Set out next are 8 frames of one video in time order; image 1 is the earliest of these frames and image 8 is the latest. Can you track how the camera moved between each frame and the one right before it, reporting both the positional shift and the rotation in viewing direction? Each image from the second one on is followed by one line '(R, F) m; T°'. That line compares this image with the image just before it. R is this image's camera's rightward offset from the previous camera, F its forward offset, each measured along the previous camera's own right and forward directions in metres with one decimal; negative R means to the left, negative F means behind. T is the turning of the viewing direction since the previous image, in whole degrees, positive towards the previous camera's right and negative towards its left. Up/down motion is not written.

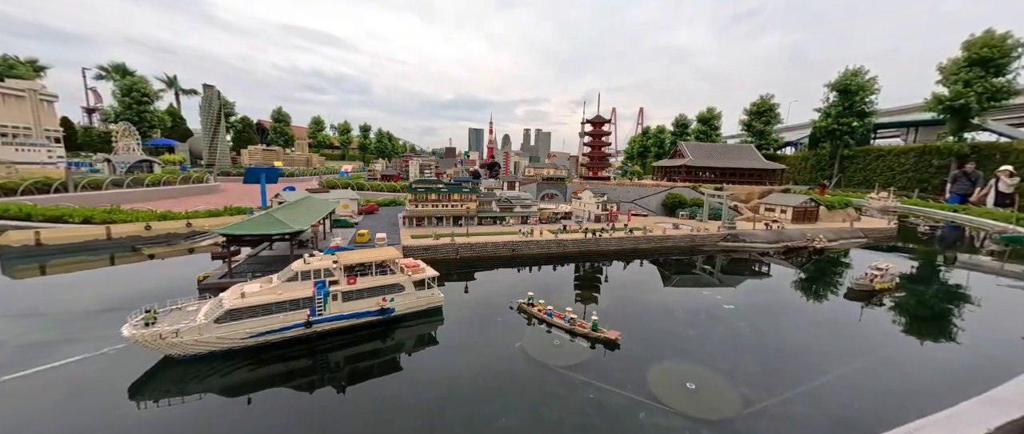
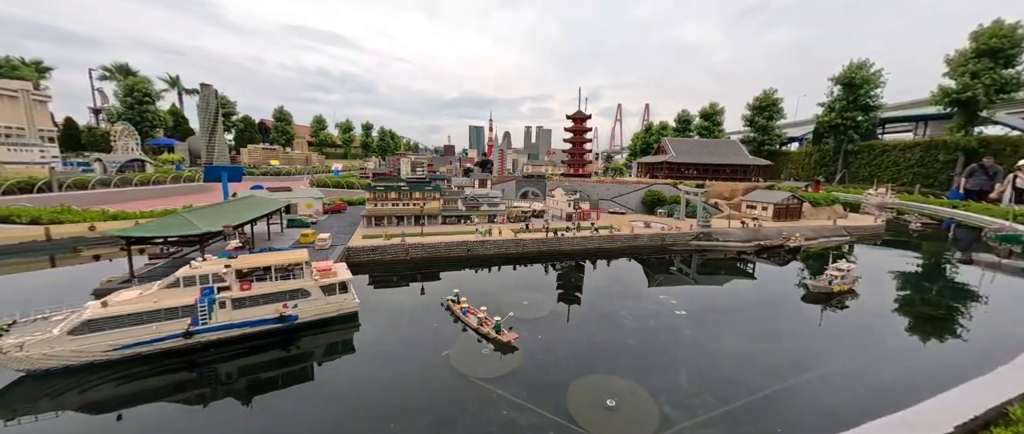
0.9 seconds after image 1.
(+3.6, +1.1) m; -1°
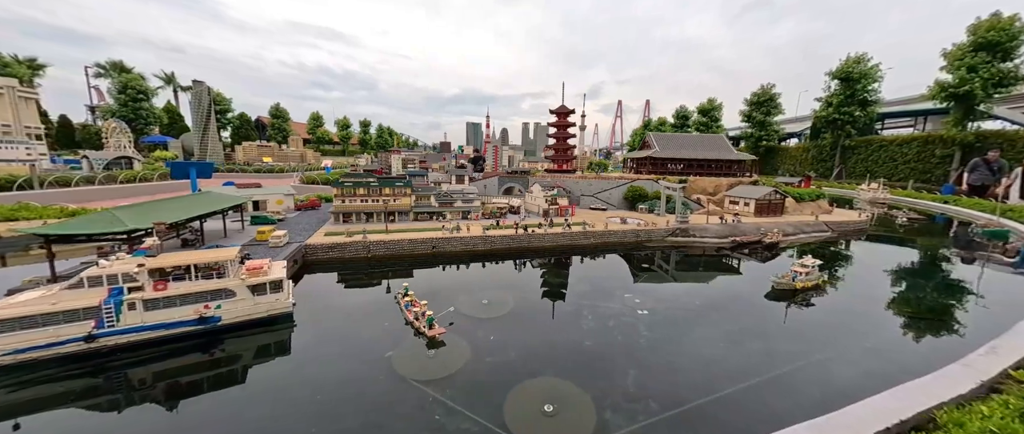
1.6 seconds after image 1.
(+2.4, +0.7) m; 0°
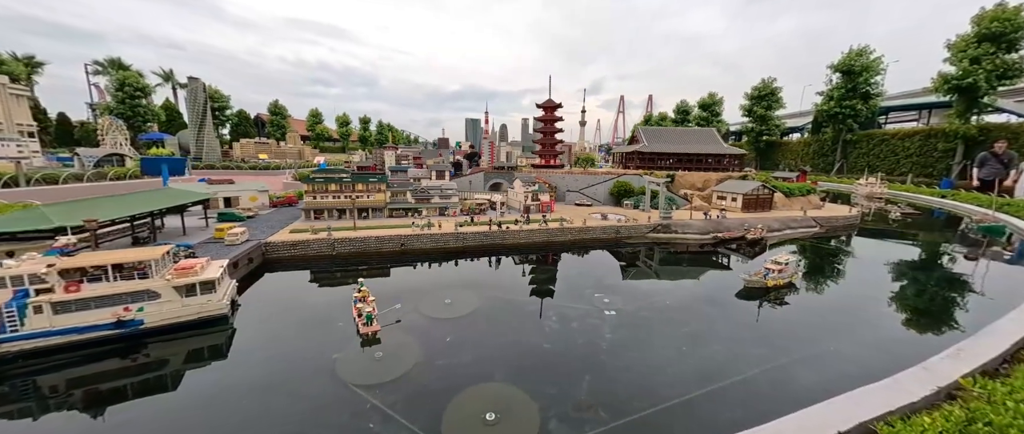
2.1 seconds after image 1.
(+2.1, +0.9) m; 0°
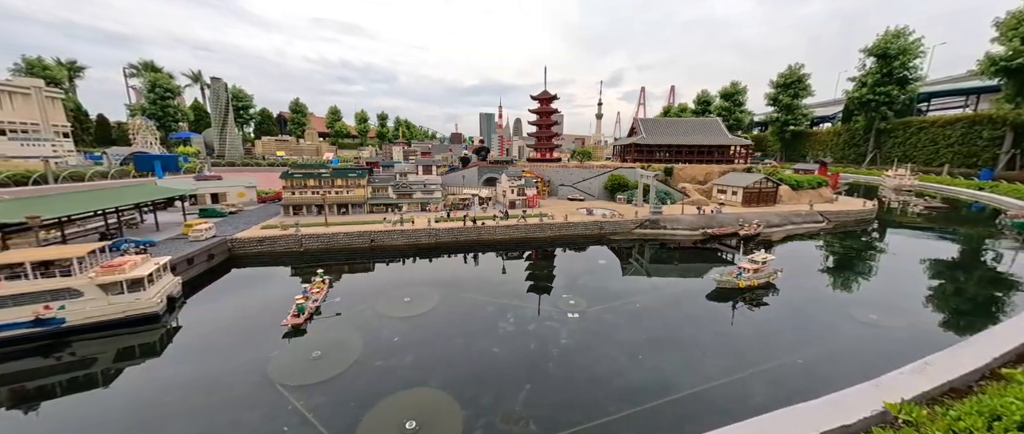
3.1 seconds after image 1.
(+3.1, +1.0) m; -3°
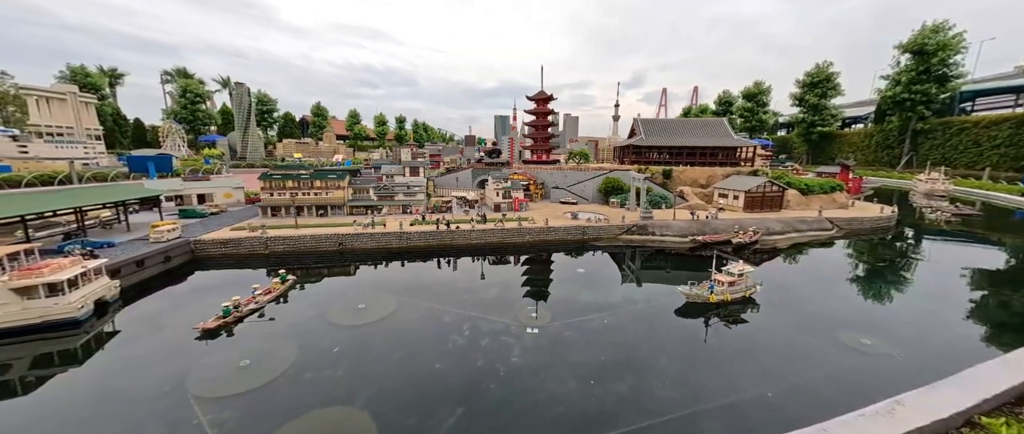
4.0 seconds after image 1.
(+3.0, +1.3) m; -3°
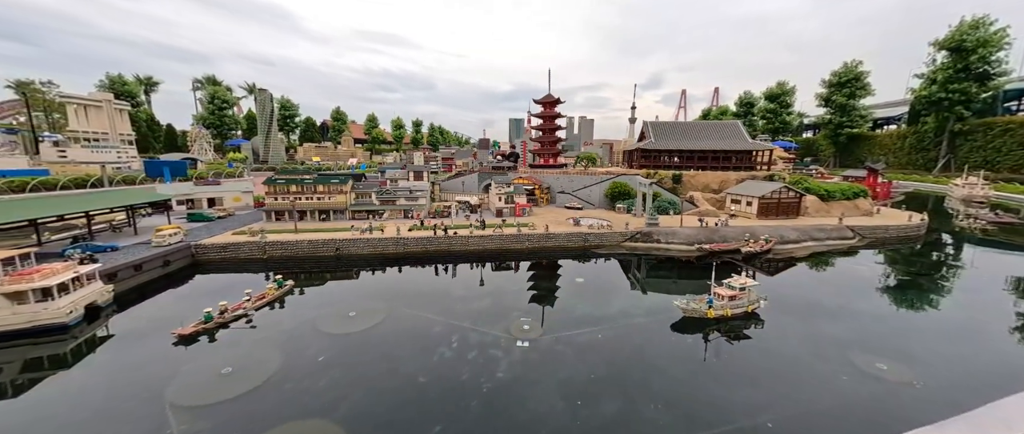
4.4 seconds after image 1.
(+1.2, +0.6) m; -3°
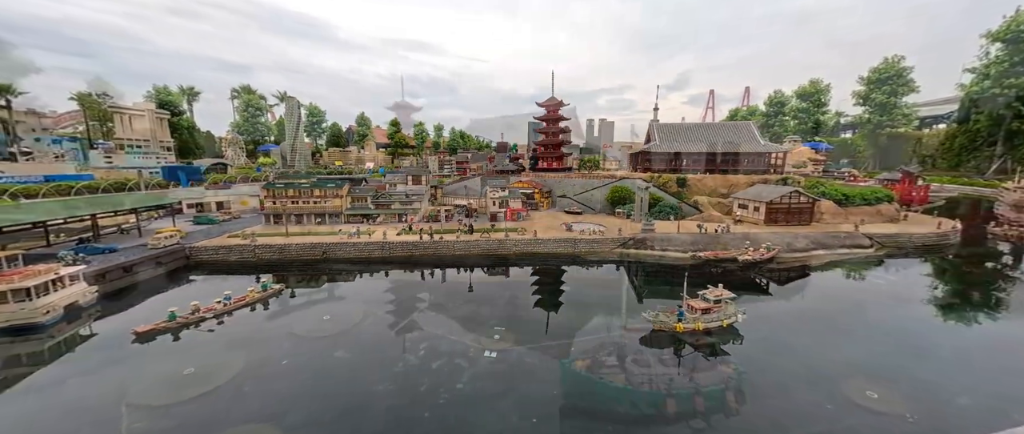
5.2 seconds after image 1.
(+2.4, +0.6) m; -4°
